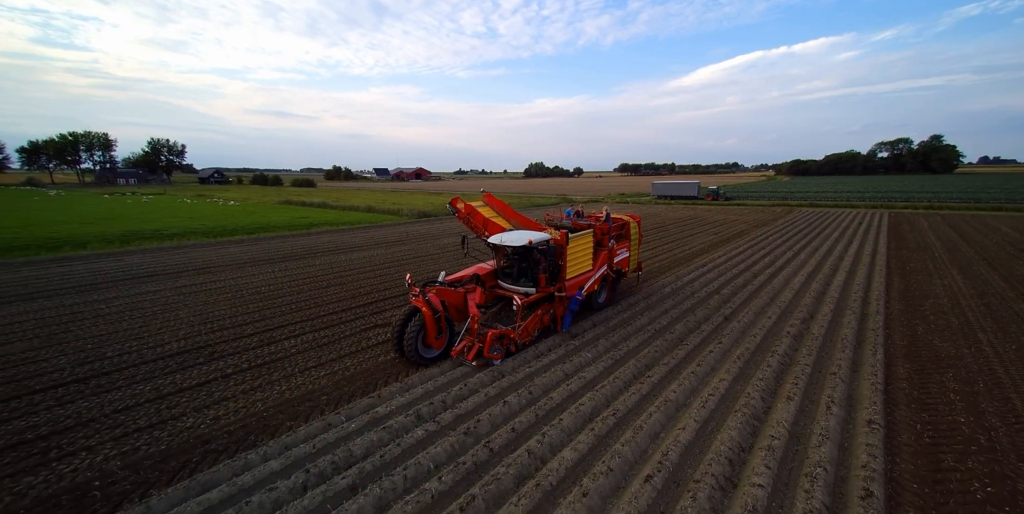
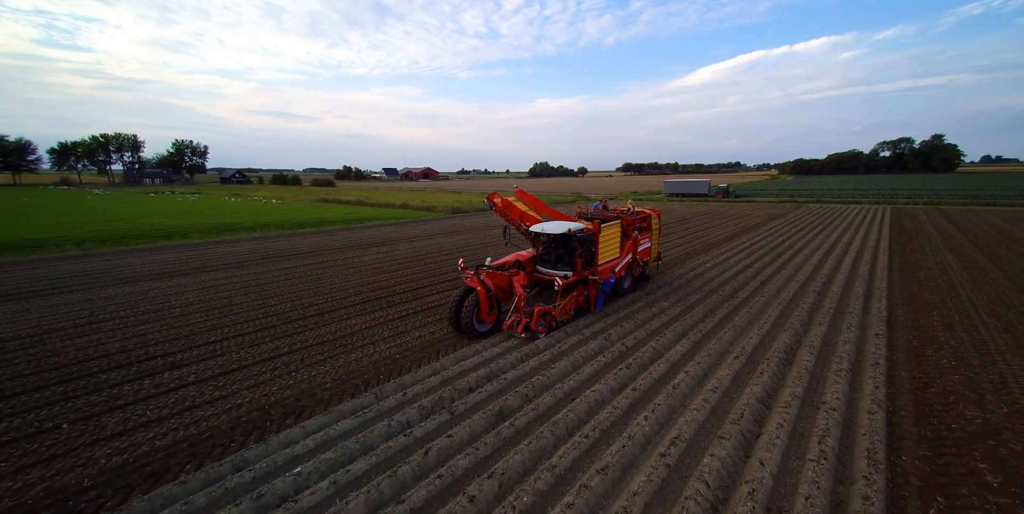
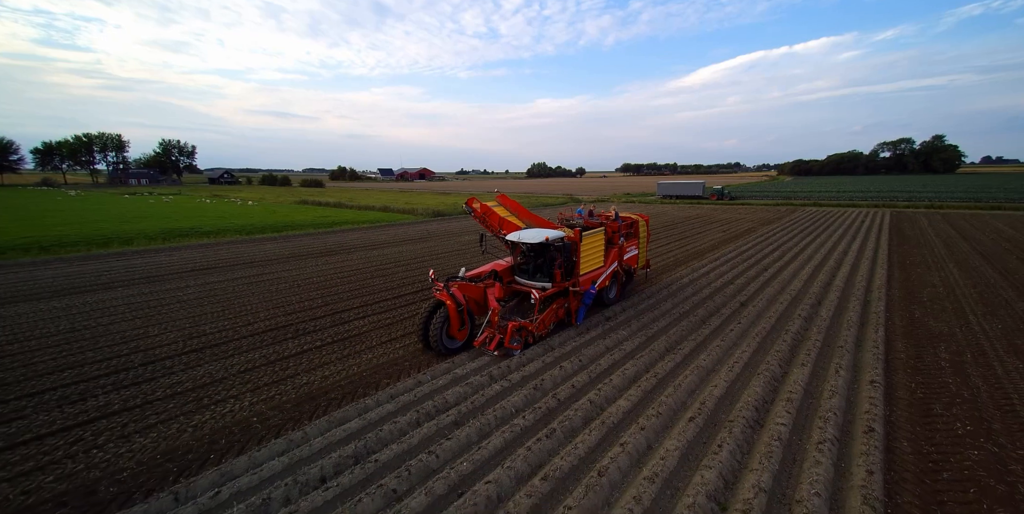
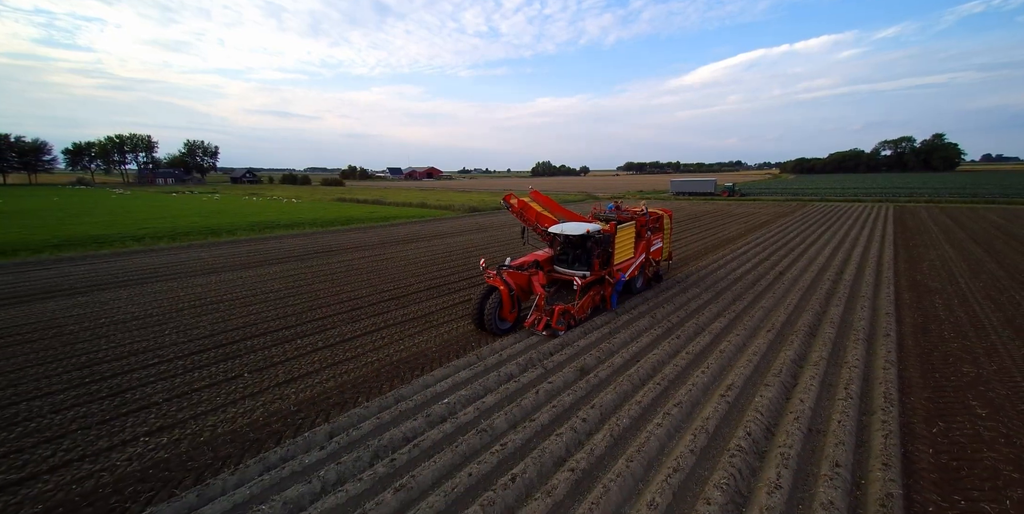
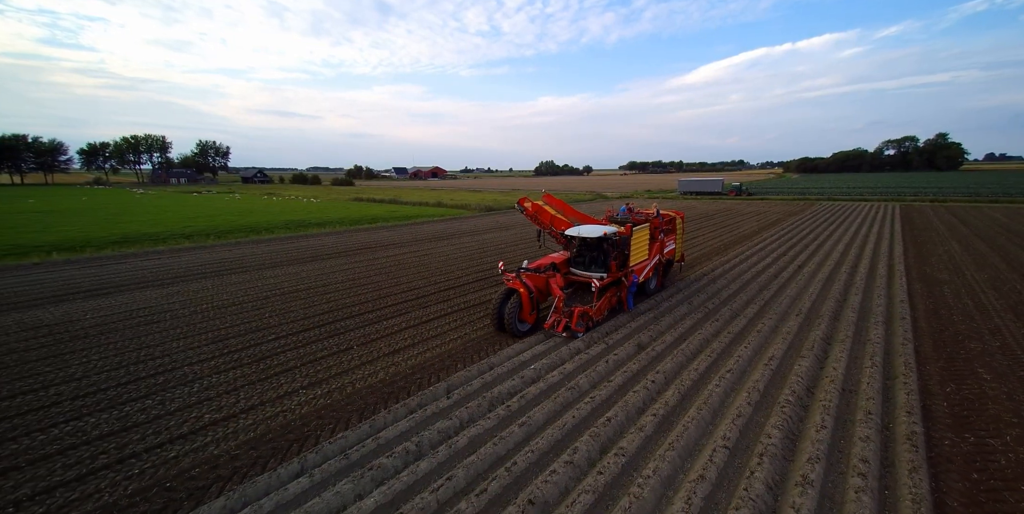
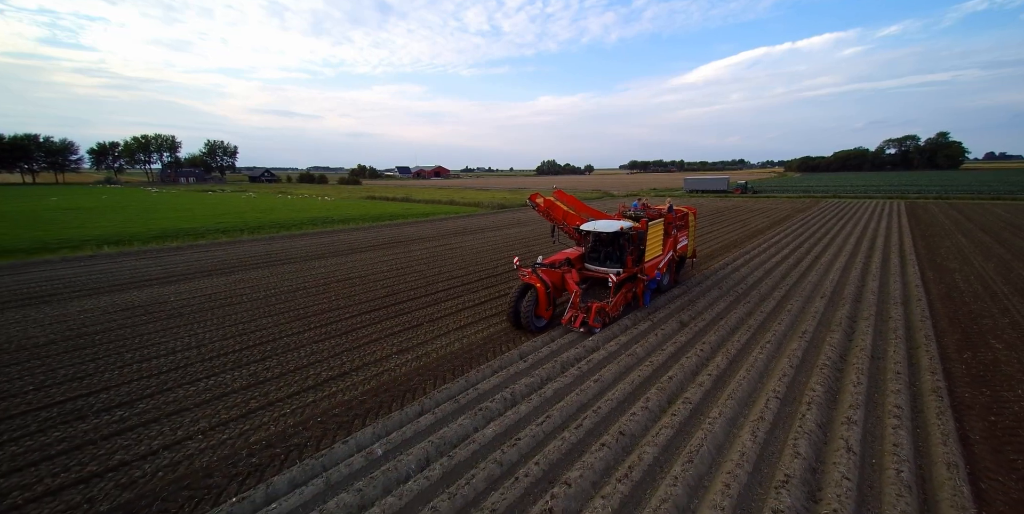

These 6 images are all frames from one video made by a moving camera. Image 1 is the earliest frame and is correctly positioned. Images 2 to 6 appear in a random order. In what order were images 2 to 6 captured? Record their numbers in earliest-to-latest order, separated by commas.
3, 2, 4, 5, 6
